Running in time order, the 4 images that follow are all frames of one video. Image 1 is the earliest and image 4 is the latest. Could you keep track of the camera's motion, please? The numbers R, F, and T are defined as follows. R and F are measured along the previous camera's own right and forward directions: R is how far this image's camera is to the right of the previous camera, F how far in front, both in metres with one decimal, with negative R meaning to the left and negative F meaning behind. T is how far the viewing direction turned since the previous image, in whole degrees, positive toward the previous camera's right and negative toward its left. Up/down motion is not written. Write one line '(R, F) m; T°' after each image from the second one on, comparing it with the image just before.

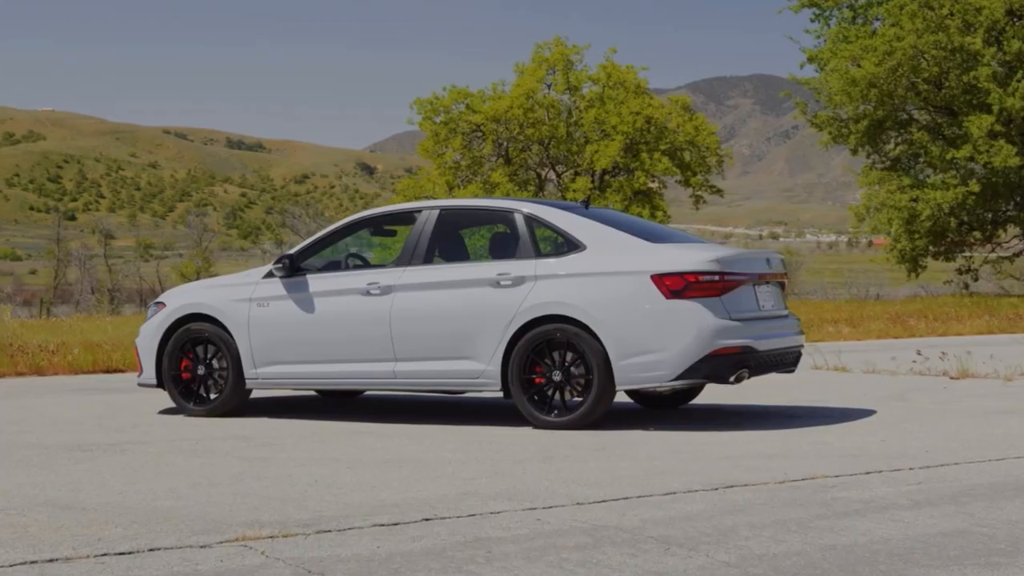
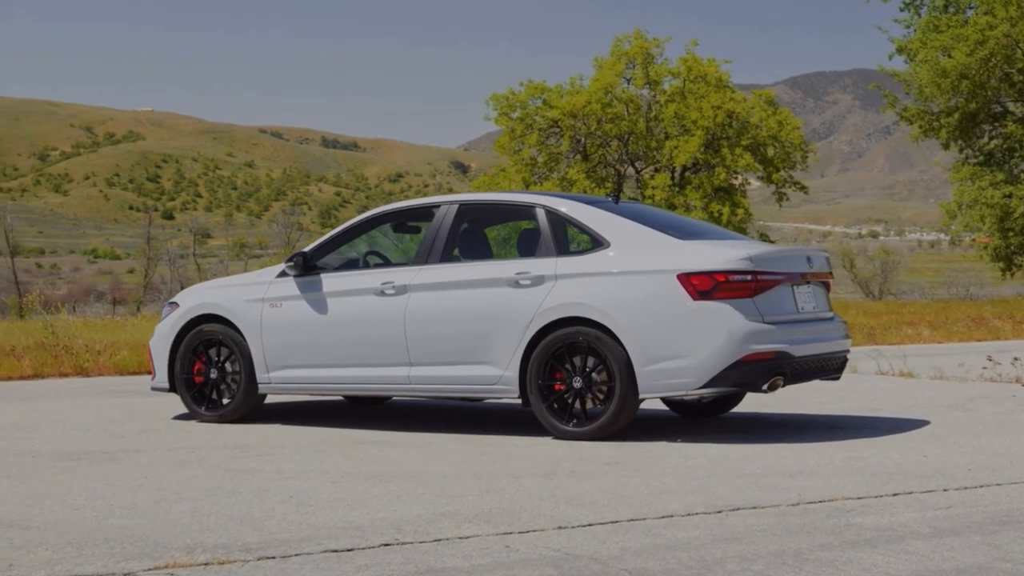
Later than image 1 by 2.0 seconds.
(+0.5, +0.6) m; -4°
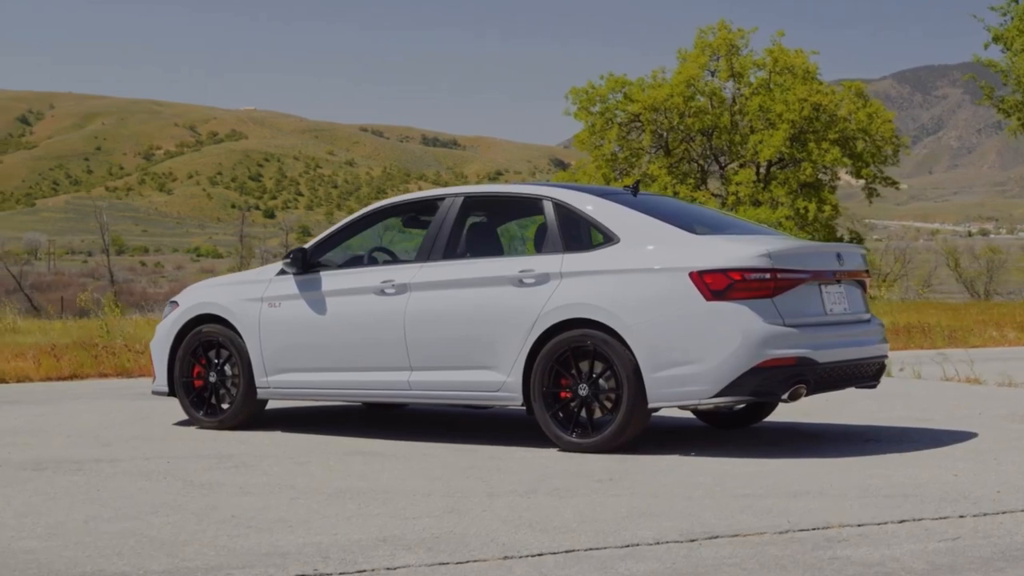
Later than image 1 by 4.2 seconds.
(+0.6, +0.6) m; -4°
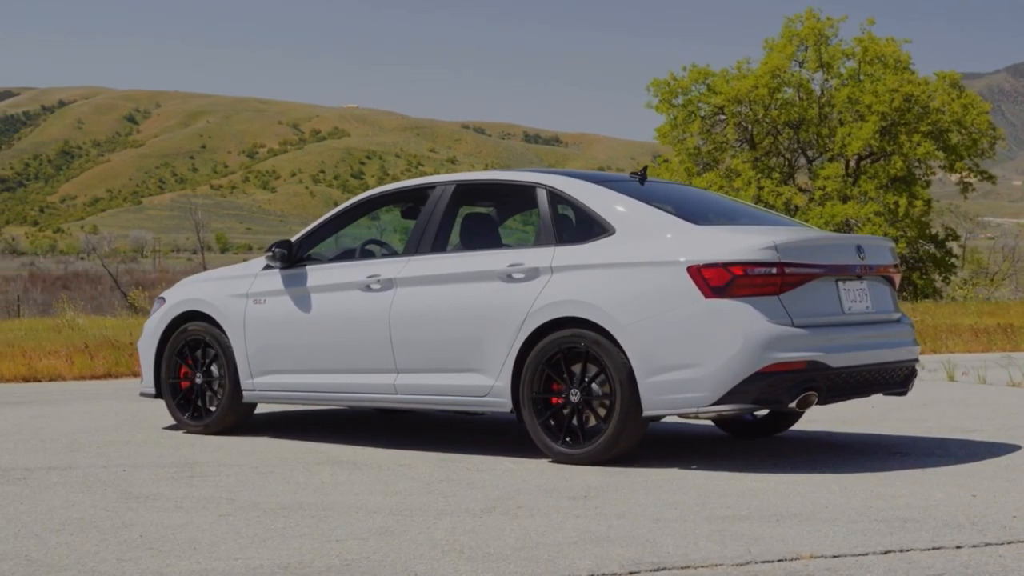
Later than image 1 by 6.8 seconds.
(+0.7, +0.7) m; -4°
